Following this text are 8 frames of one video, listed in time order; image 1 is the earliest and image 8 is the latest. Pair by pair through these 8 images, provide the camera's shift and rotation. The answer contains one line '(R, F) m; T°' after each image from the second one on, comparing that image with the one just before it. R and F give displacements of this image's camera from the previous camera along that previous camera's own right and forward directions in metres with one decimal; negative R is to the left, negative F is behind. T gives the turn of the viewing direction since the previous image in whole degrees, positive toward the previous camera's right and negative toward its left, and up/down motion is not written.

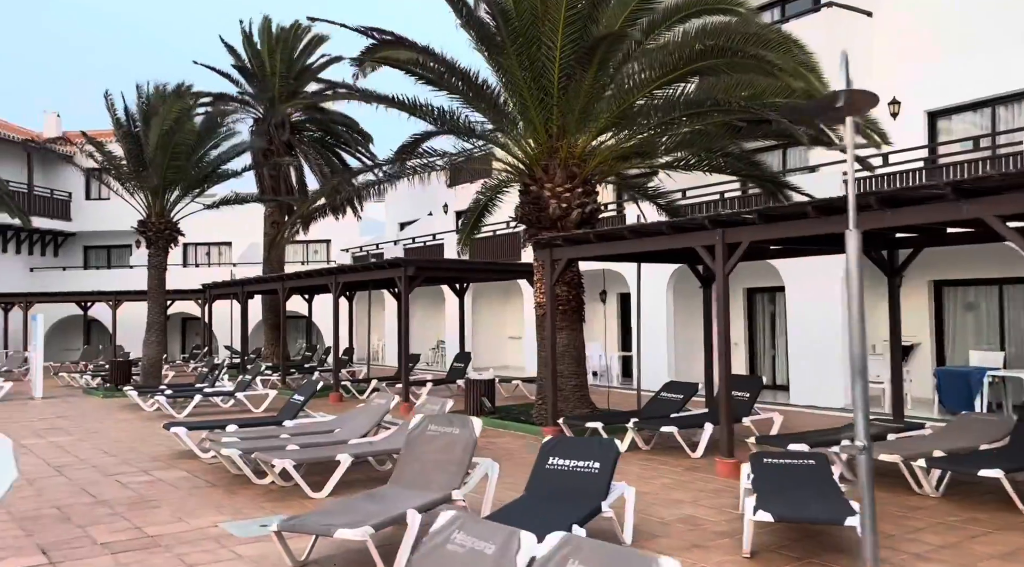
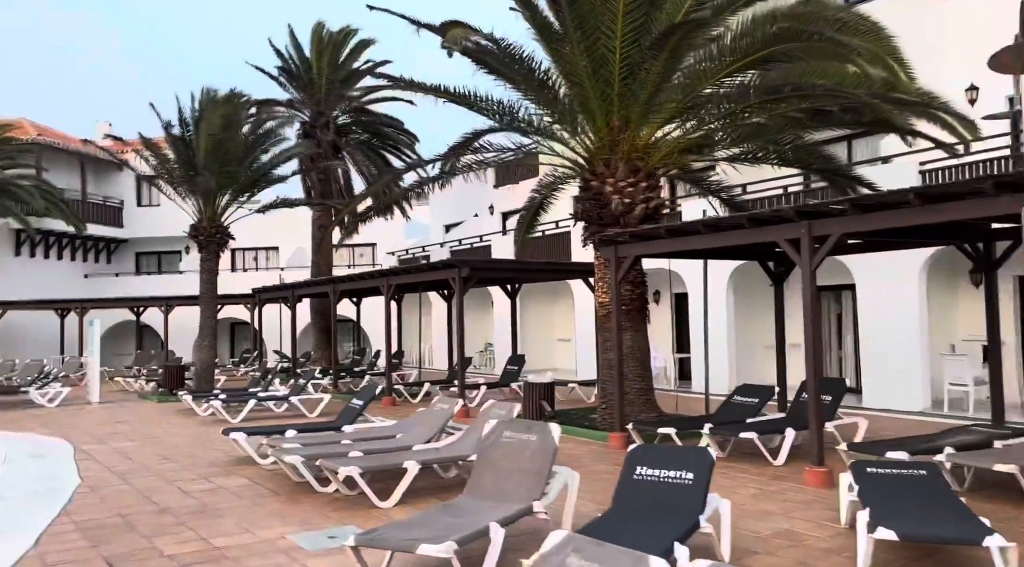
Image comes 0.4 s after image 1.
(-0.3, +0.3) m; -3°
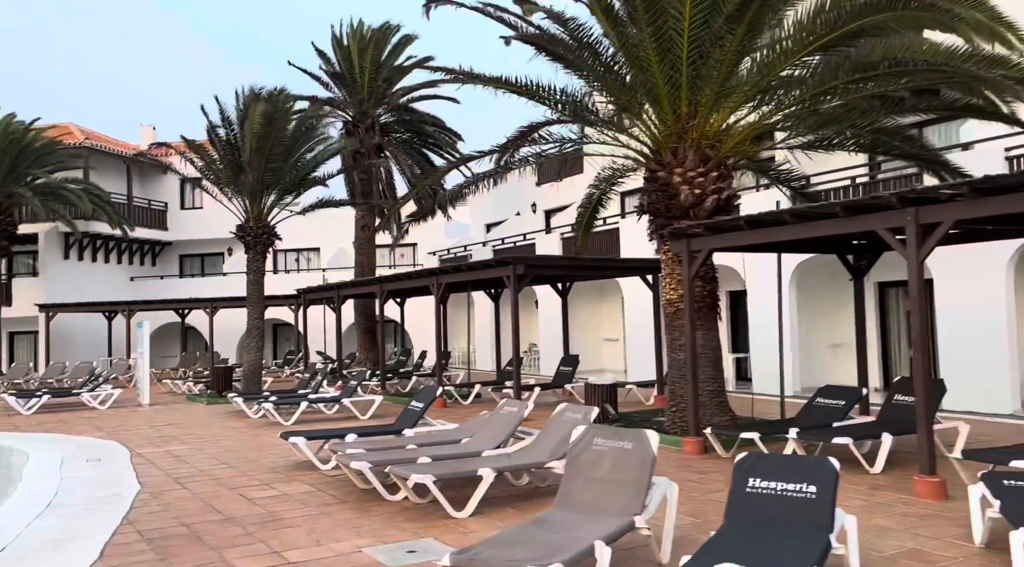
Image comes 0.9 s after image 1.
(-0.4, +0.4) m; -2°
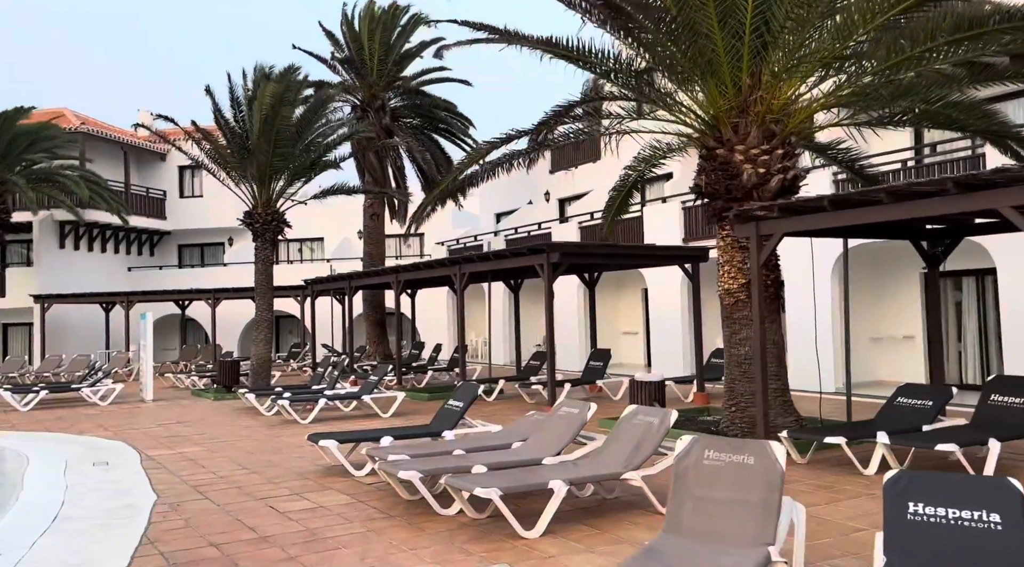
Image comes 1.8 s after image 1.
(-0.6, +0.9) m; 0°
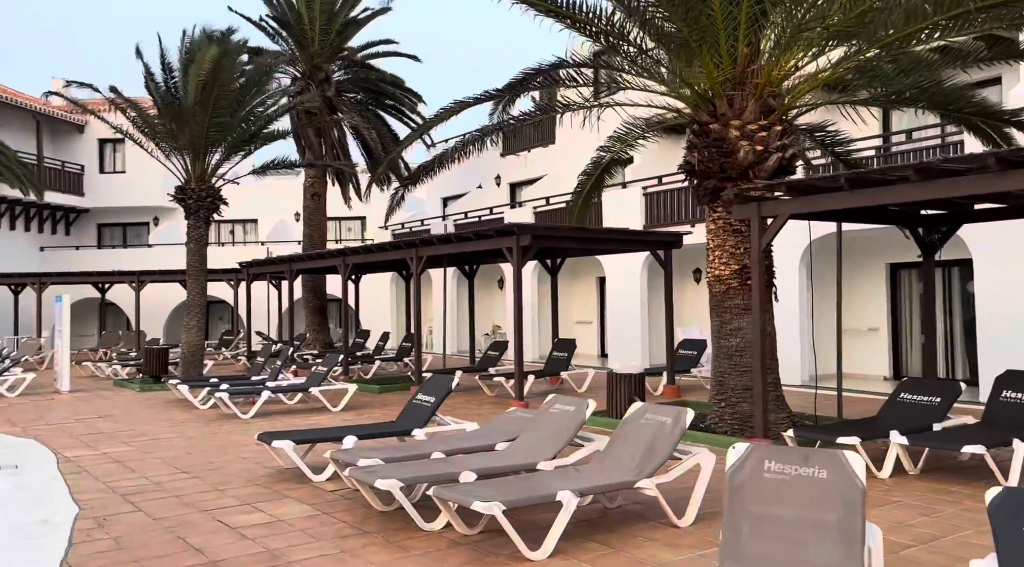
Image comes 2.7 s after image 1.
(-0.4, +0.9) m; +5°
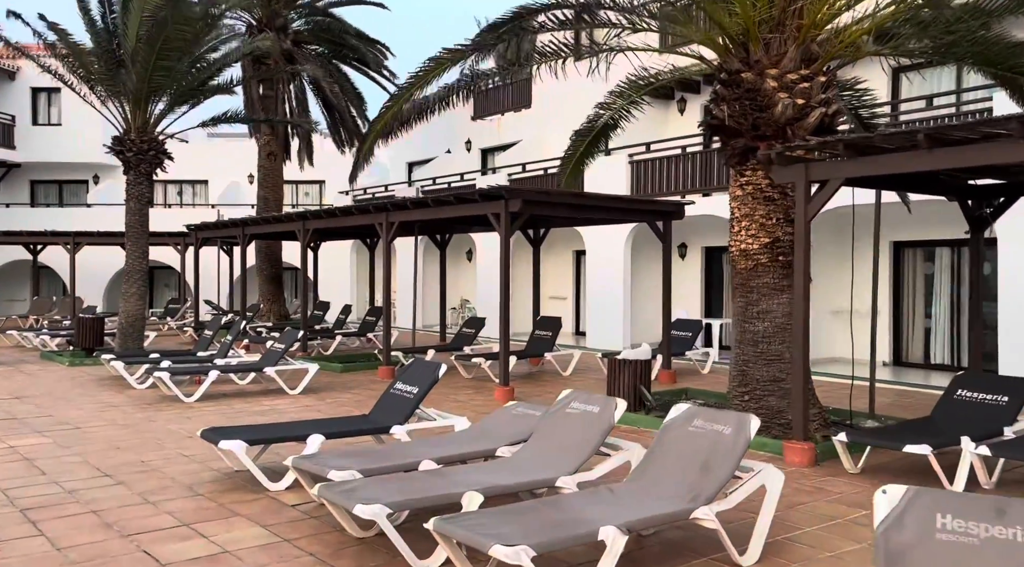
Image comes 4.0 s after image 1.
(-0.3, +1.3) m; +3°
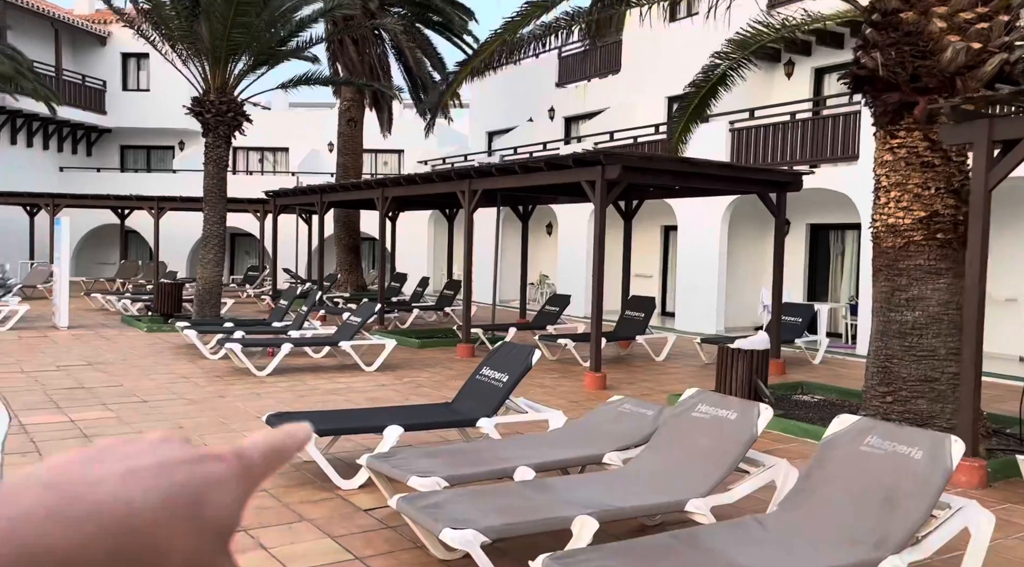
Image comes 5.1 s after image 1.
(-0.2, +0.9) m; -5°
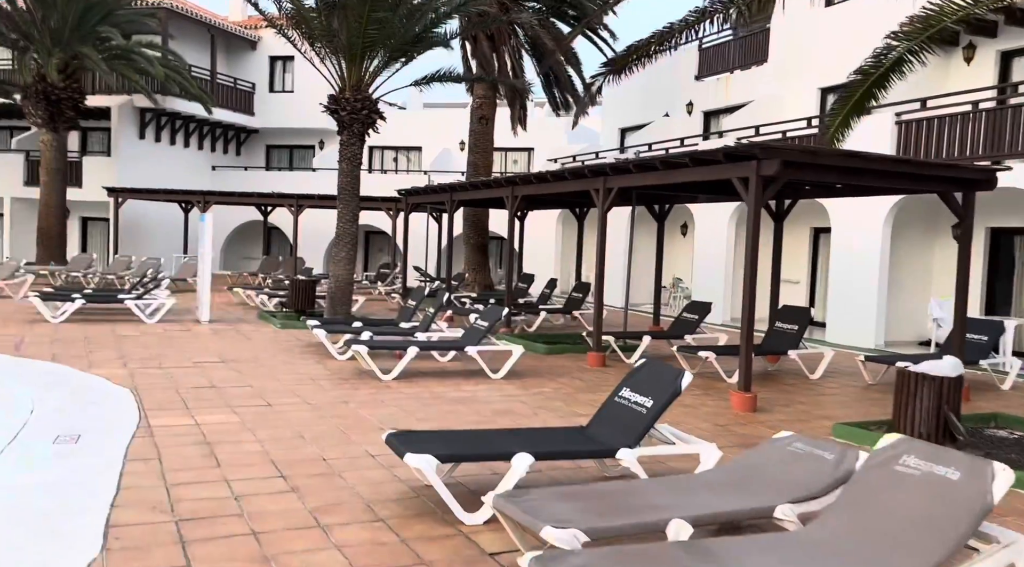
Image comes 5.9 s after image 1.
(-0.1, +0.7) m; -9°
